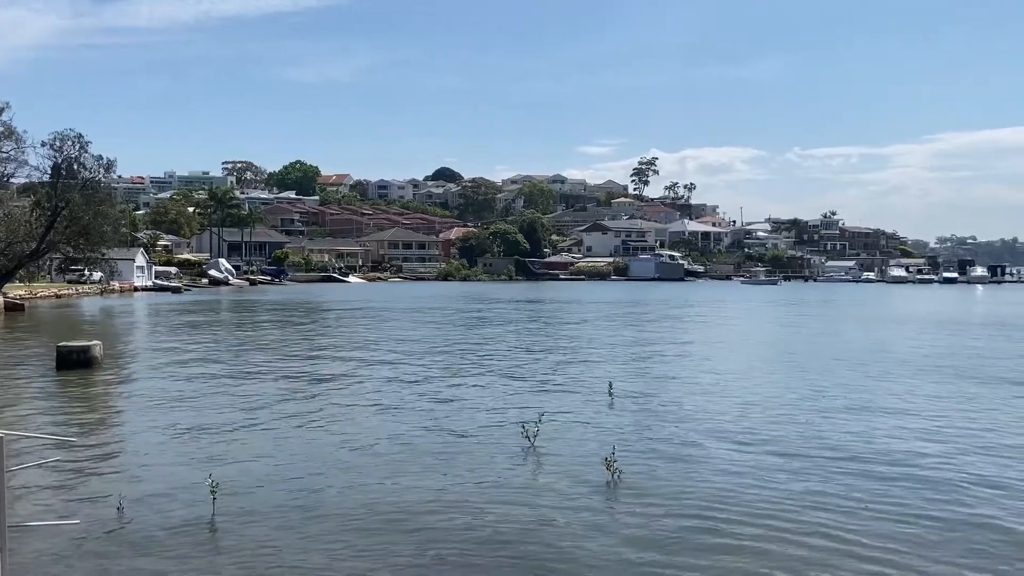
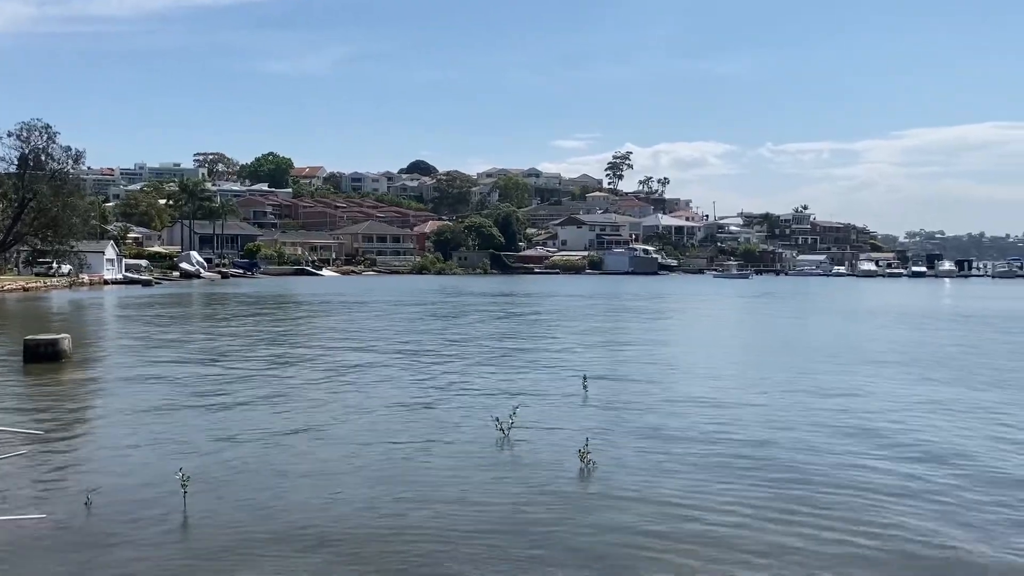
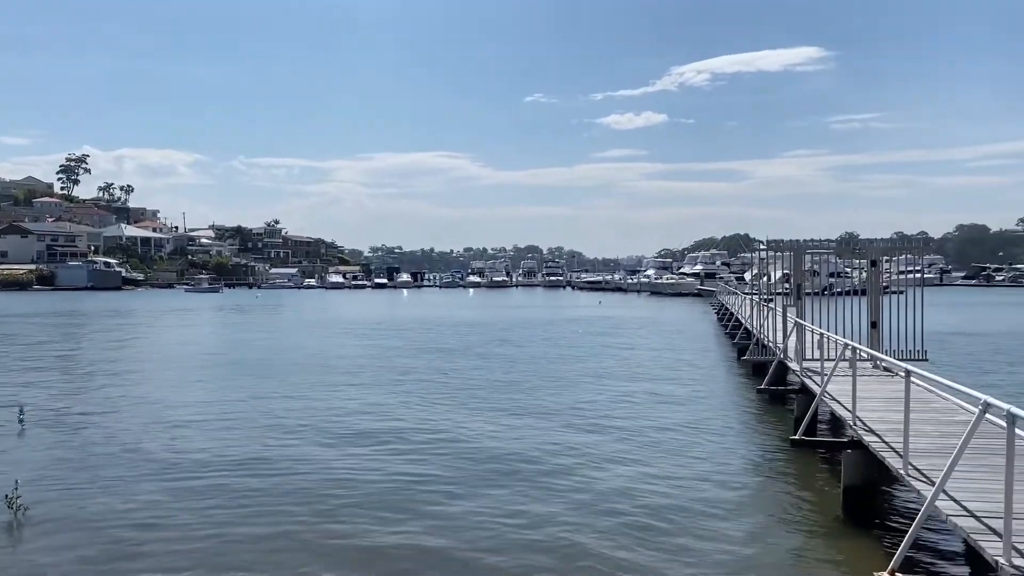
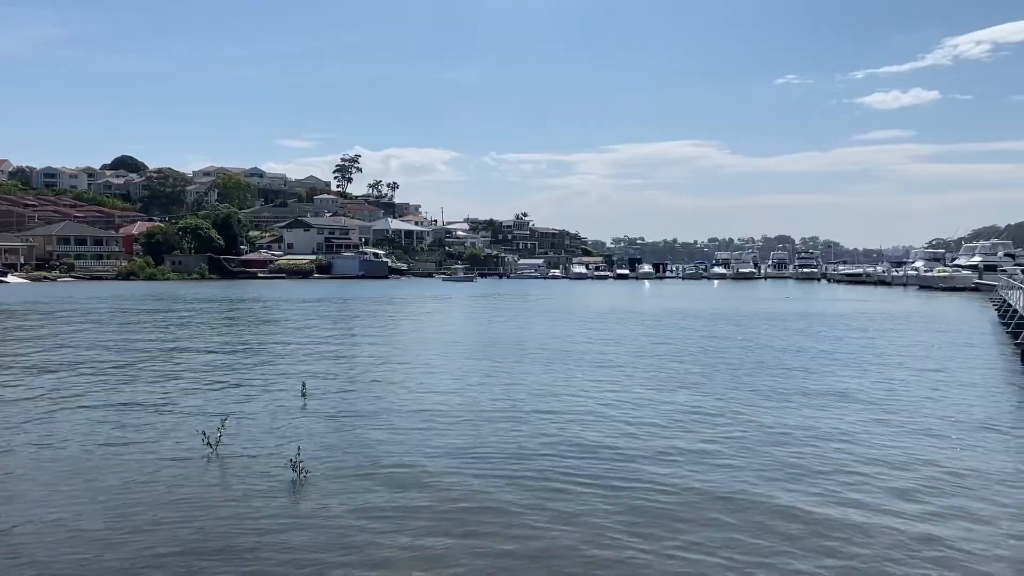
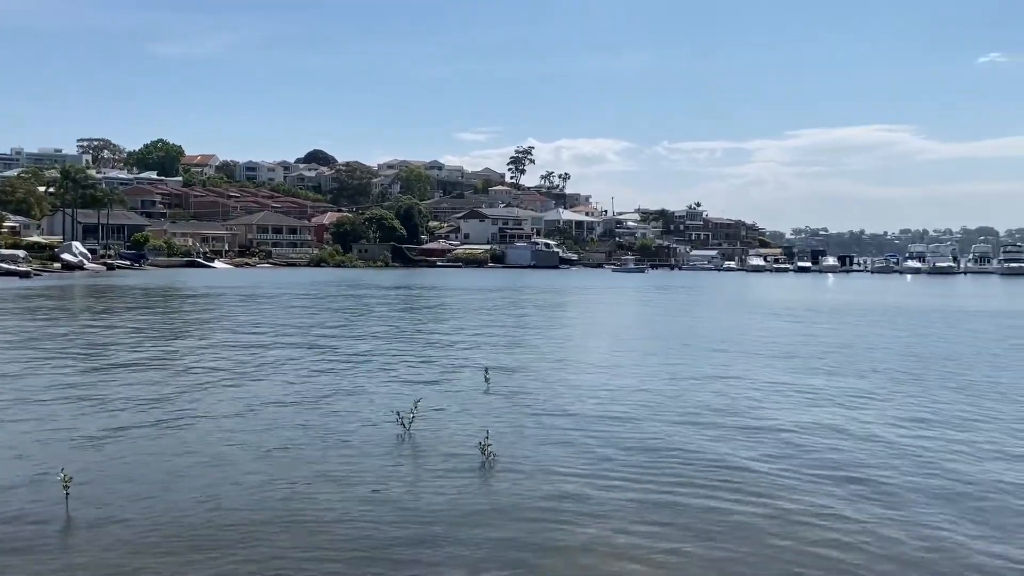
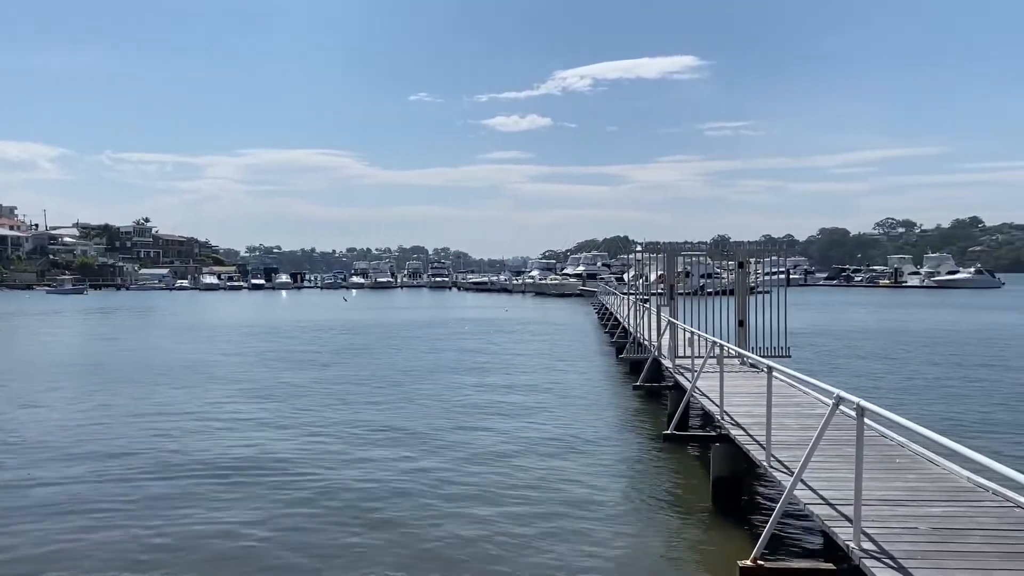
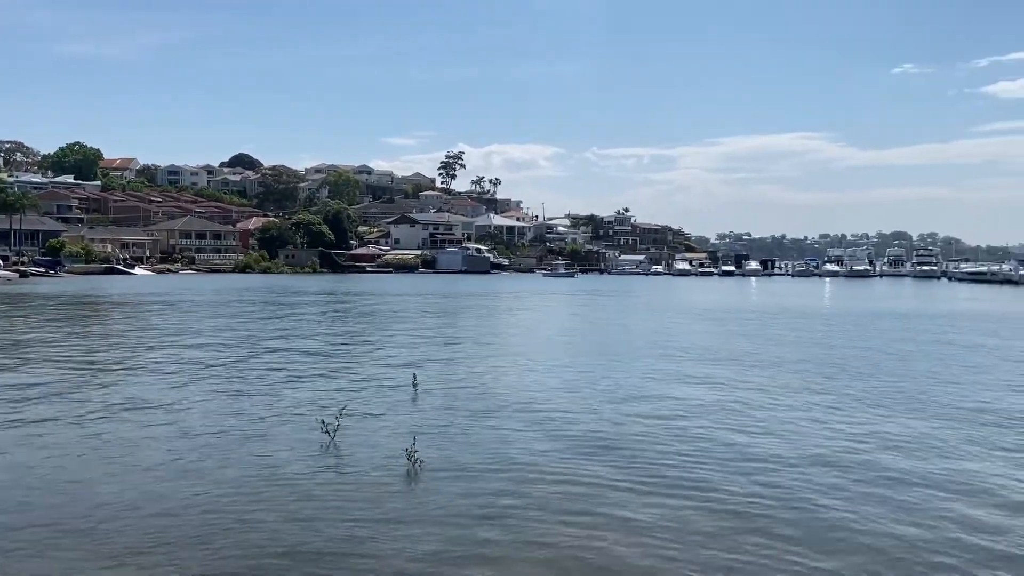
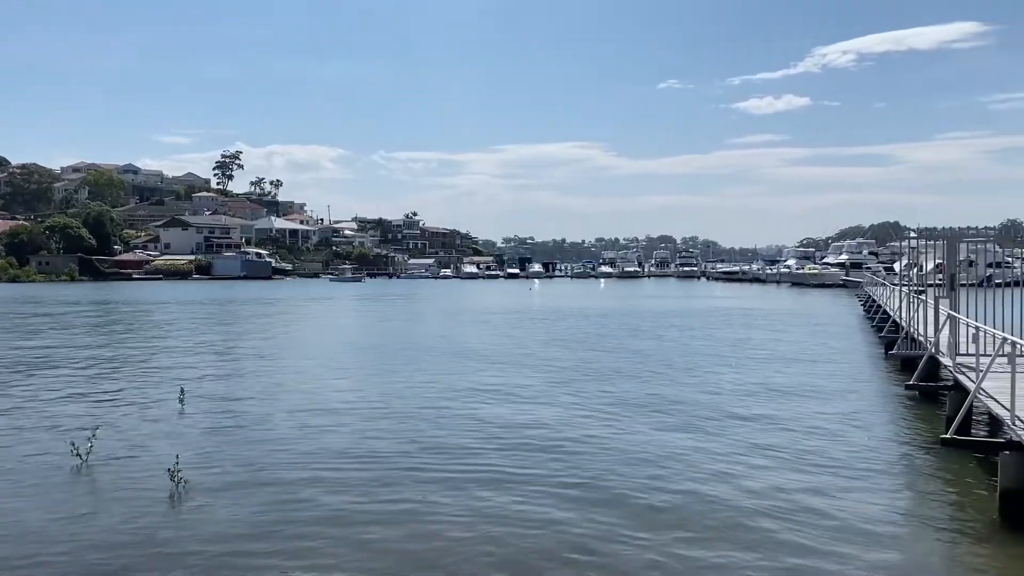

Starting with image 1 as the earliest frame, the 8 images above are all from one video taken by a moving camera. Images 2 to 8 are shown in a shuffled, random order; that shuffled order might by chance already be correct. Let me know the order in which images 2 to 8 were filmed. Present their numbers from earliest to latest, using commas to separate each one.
2, 5, 7, 4, 8, 3, 6
